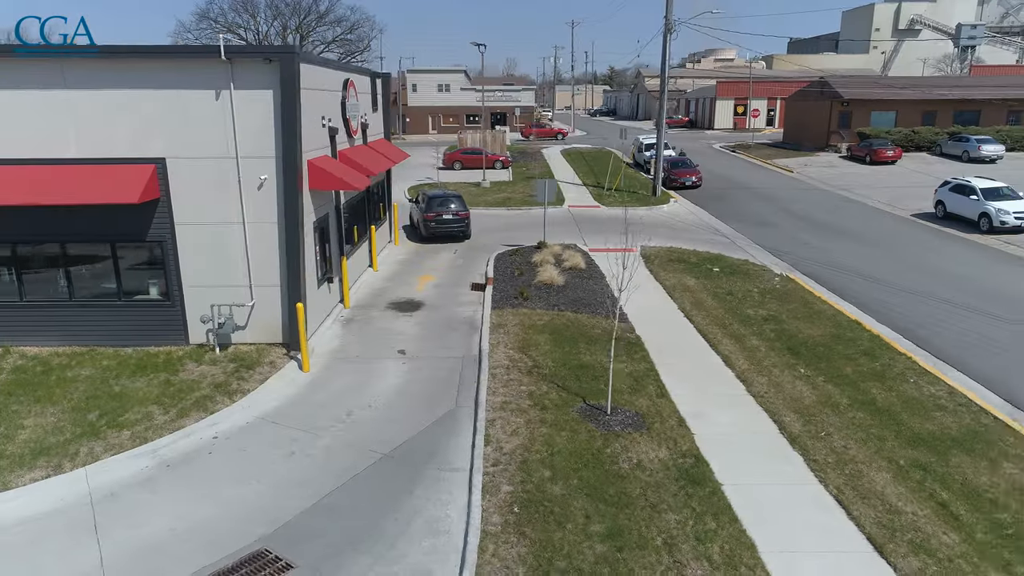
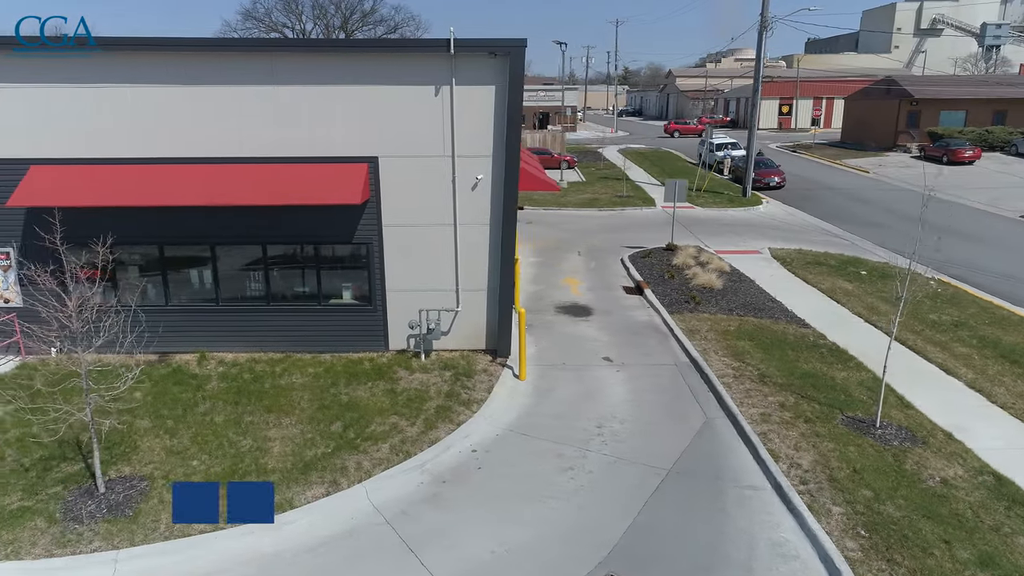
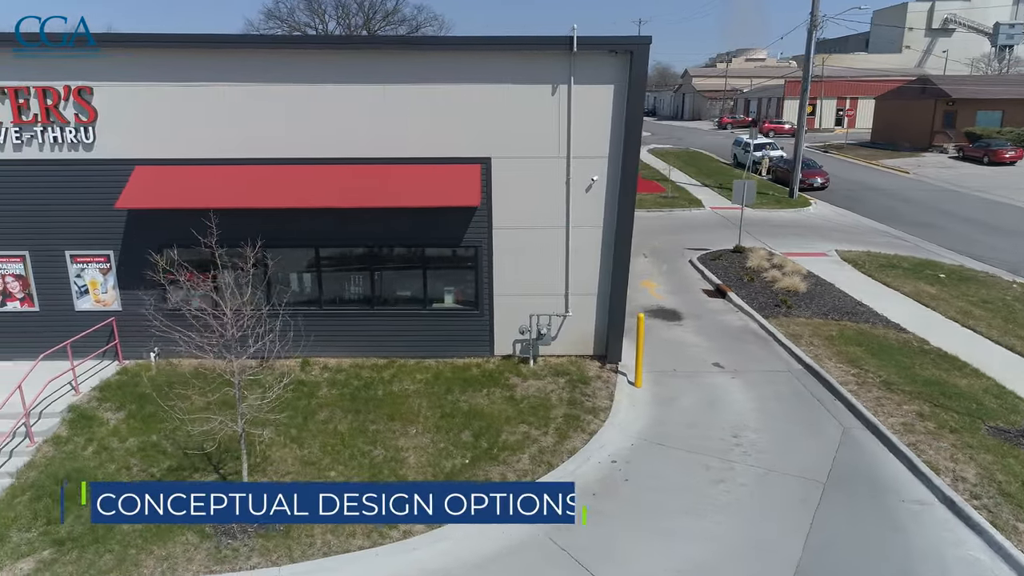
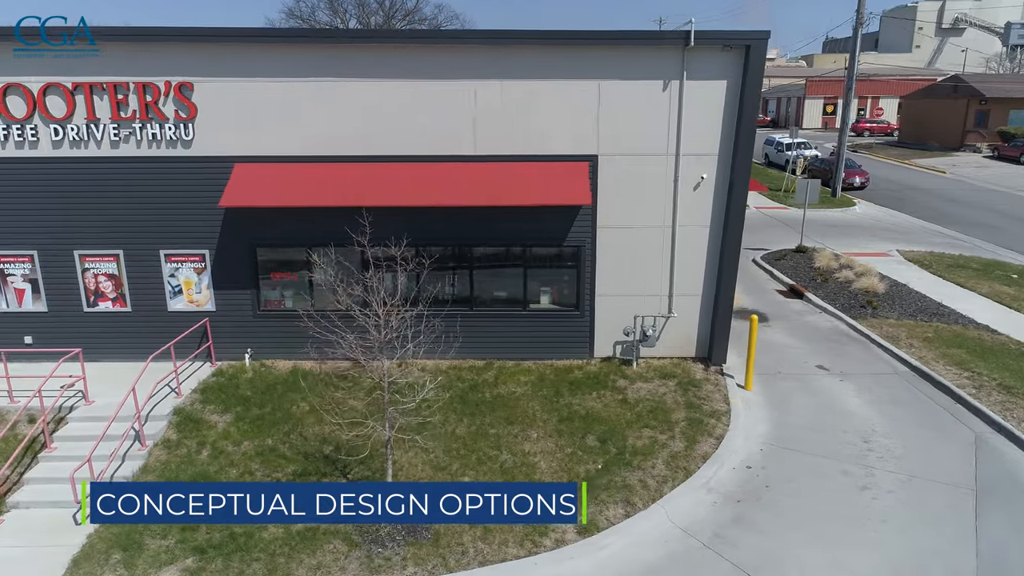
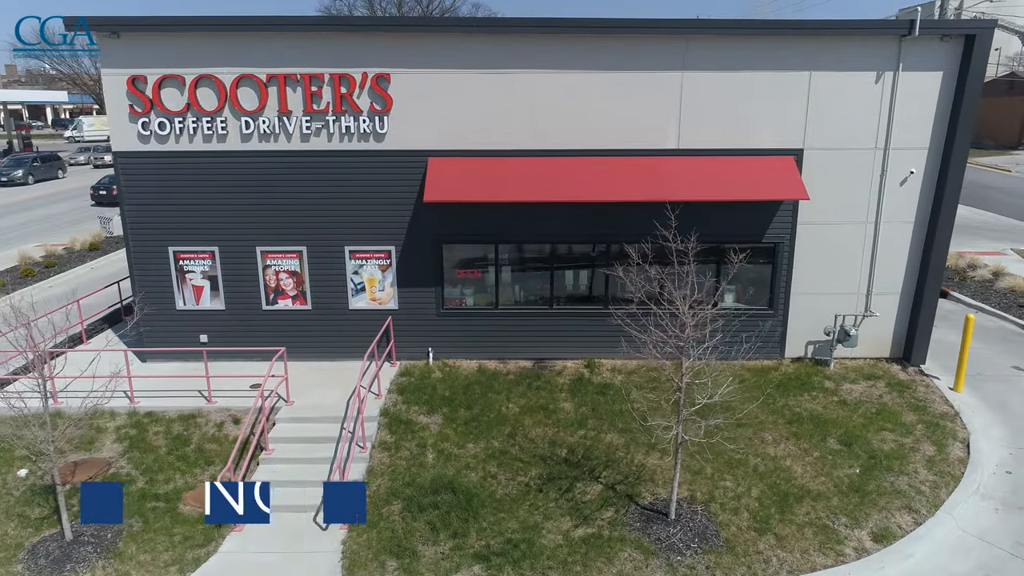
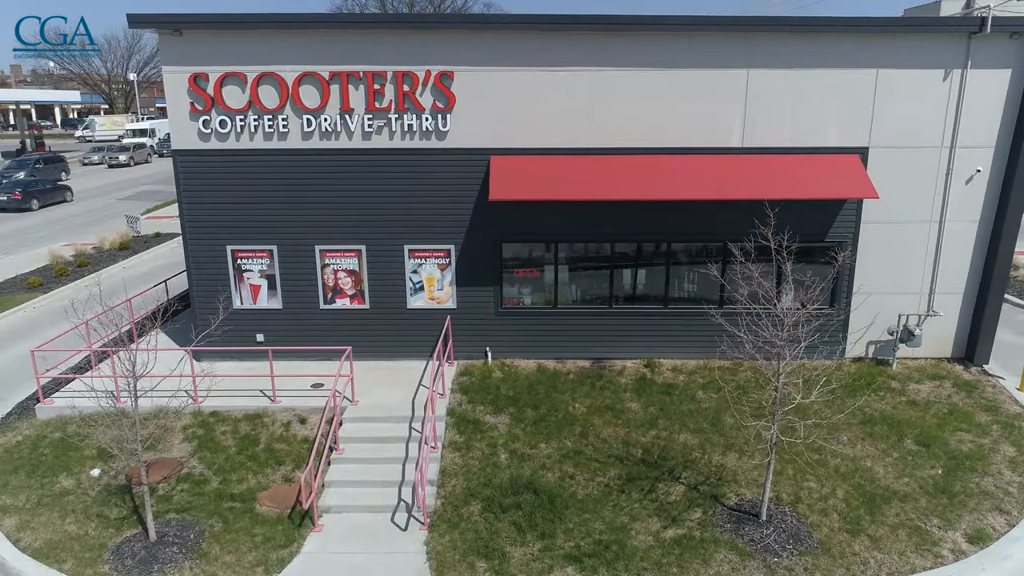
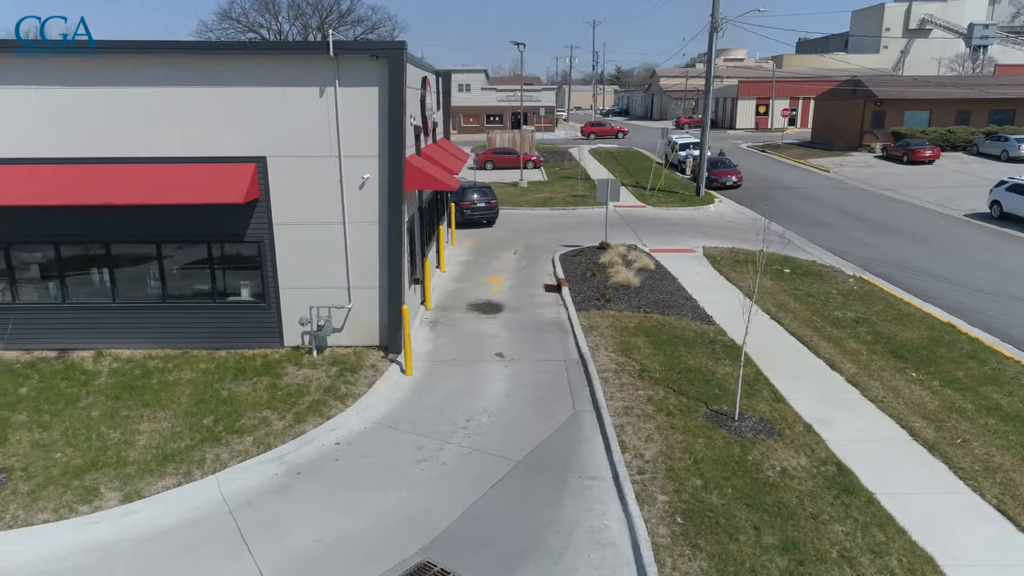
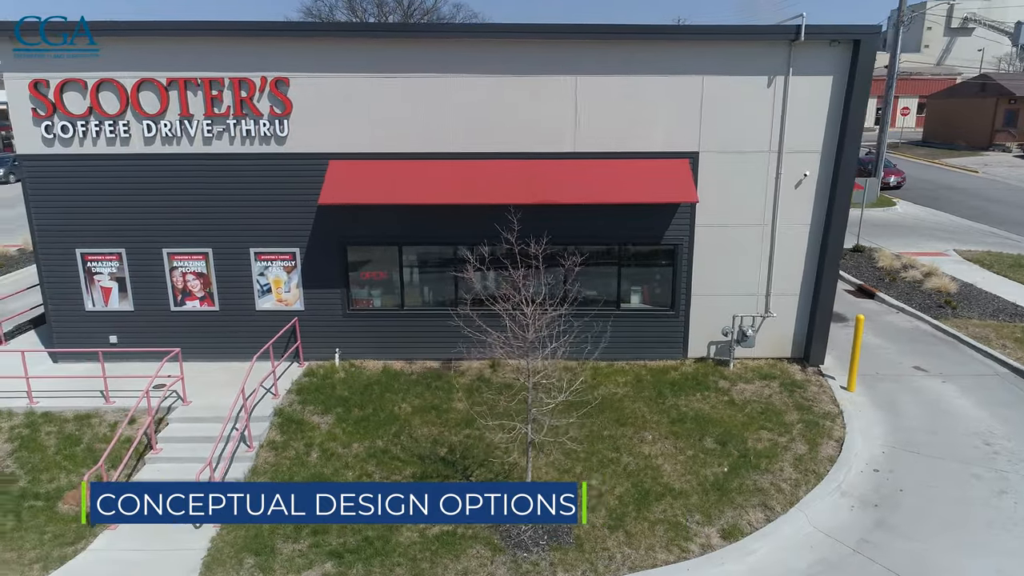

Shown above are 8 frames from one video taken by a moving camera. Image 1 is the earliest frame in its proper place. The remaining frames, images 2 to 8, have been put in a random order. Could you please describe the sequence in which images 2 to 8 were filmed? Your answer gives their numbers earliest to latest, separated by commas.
7, 2, 3, 4, 8, 5, 6
